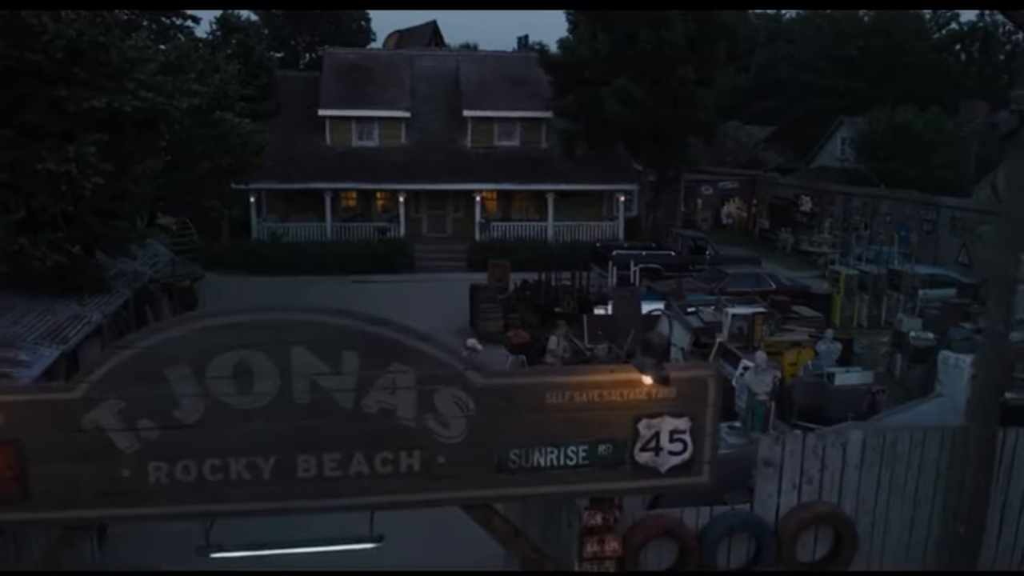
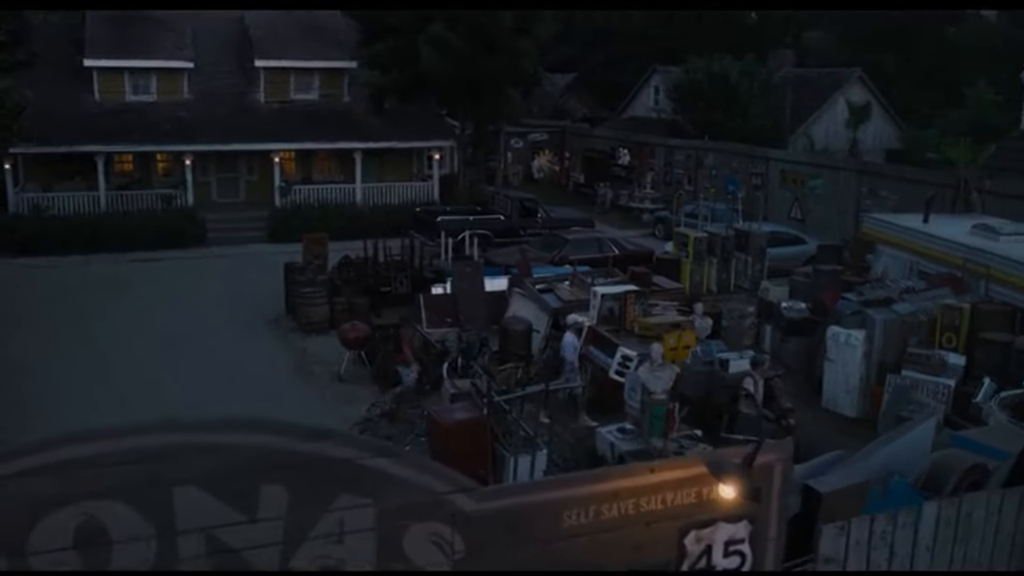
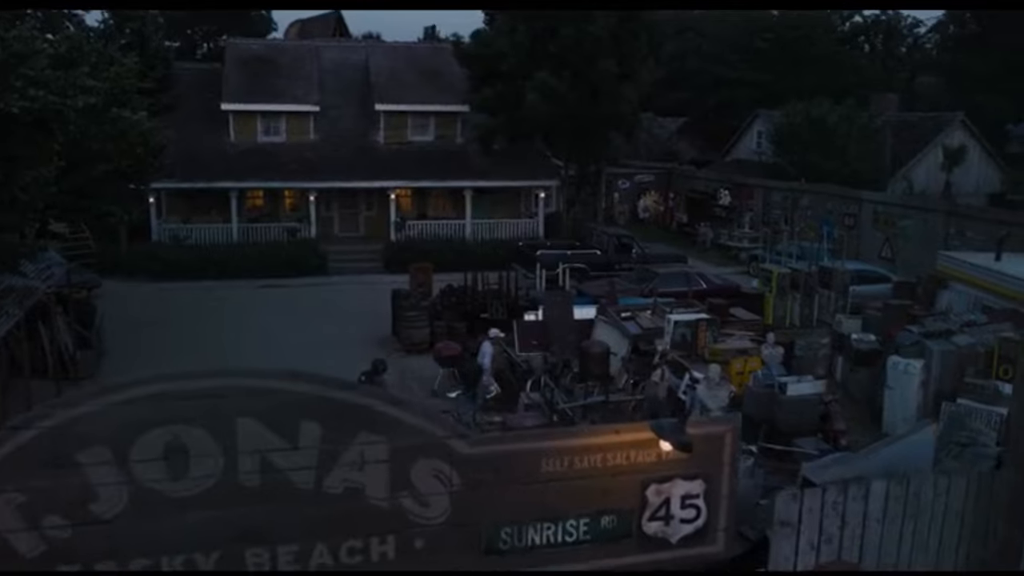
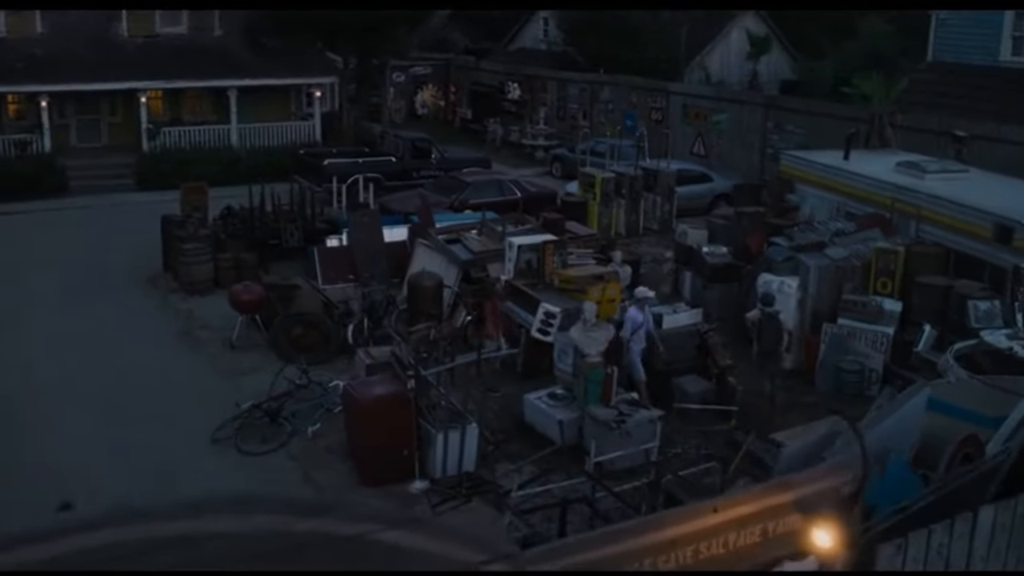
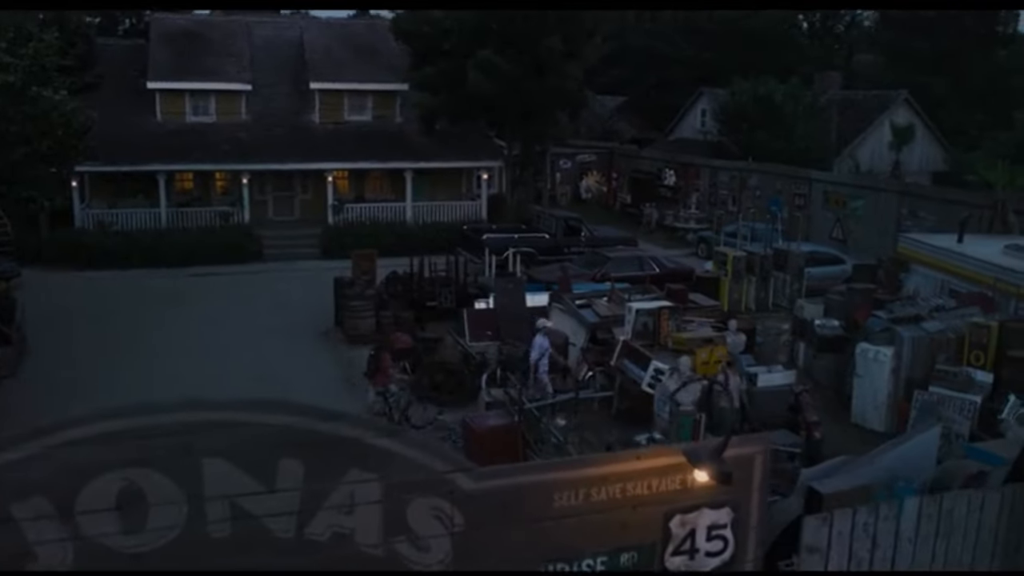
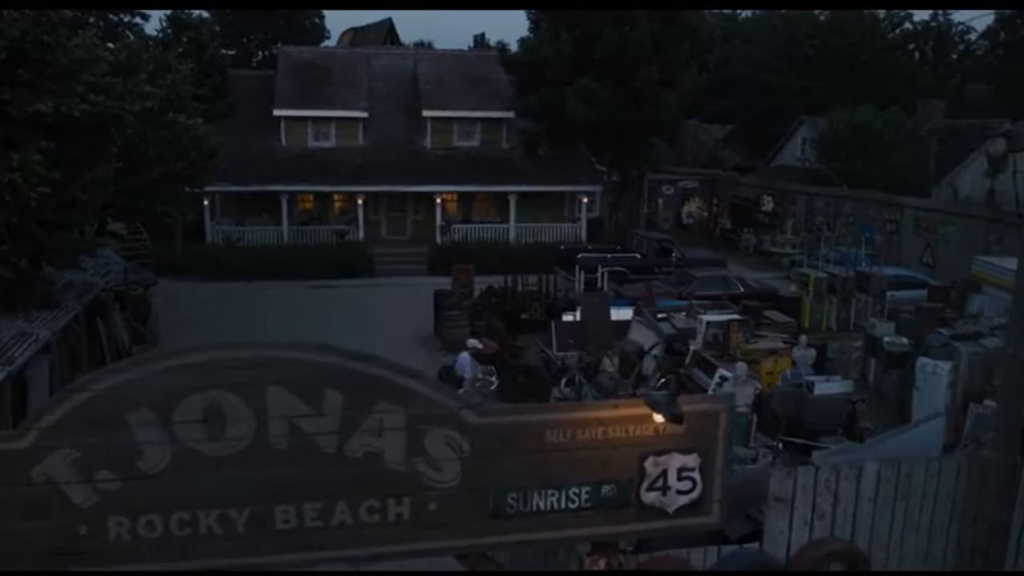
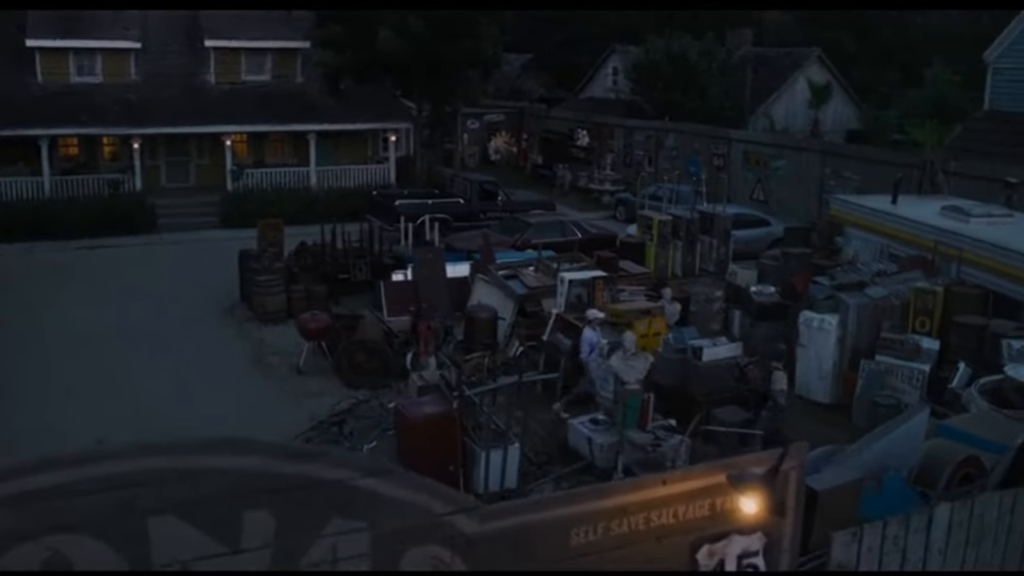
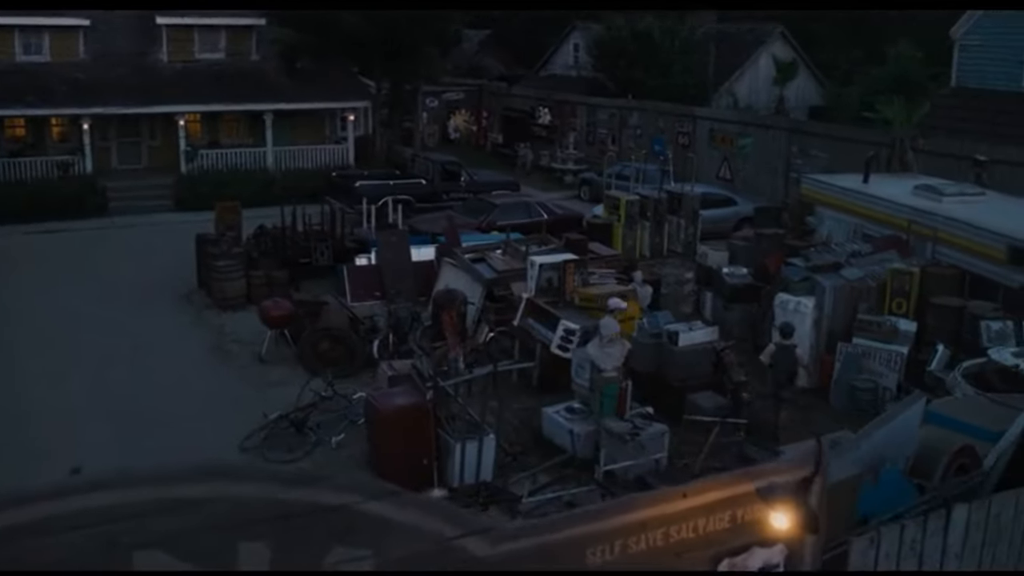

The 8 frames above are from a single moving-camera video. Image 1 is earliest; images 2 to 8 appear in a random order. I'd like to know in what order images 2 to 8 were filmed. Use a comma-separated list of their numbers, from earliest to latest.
6, 3, 5, 2, 7, 8, 4
